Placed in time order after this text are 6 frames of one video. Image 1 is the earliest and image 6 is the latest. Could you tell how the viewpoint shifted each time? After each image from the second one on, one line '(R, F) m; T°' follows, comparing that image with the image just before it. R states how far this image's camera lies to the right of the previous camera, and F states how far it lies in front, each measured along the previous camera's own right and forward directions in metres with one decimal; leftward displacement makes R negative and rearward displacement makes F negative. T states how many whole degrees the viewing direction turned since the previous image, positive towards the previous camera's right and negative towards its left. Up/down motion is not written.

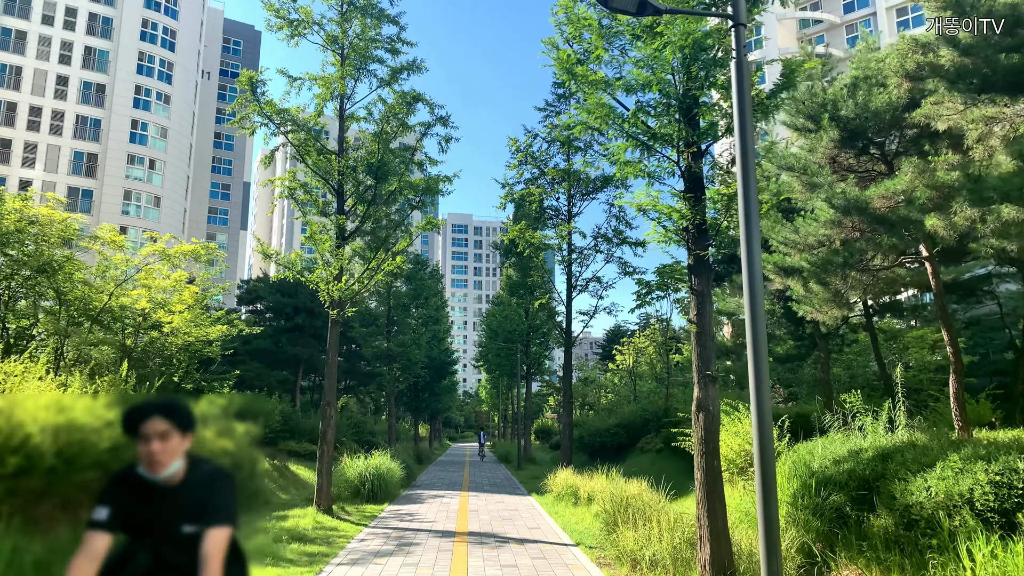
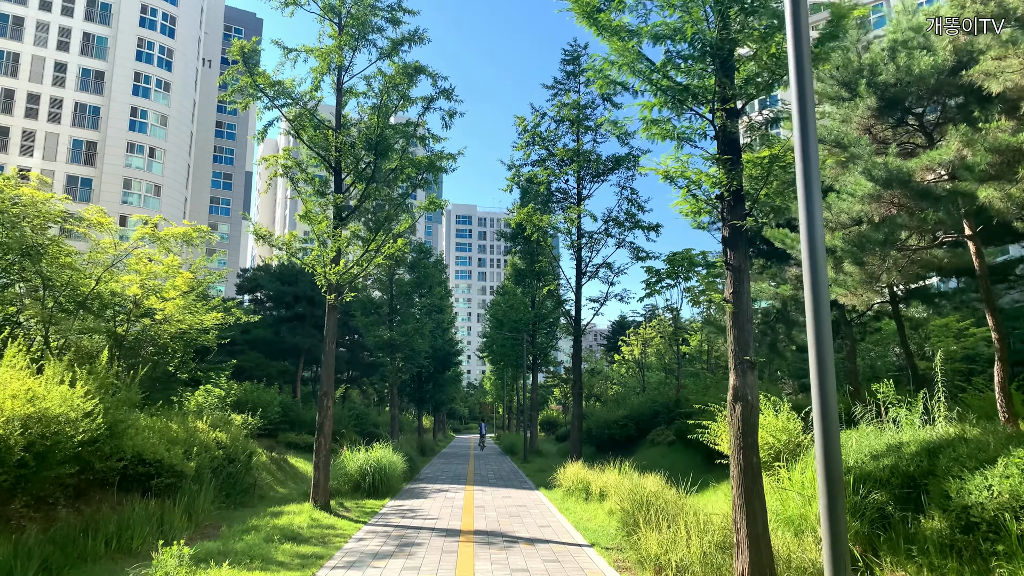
(-0.1, +0.7) m; 0°
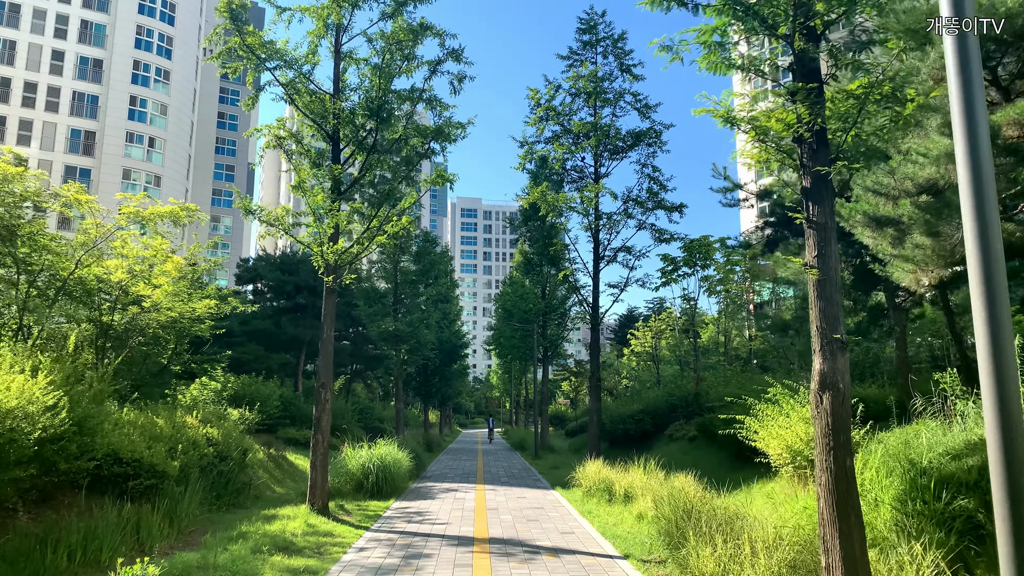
(-0.2, +1.1) m; 0°
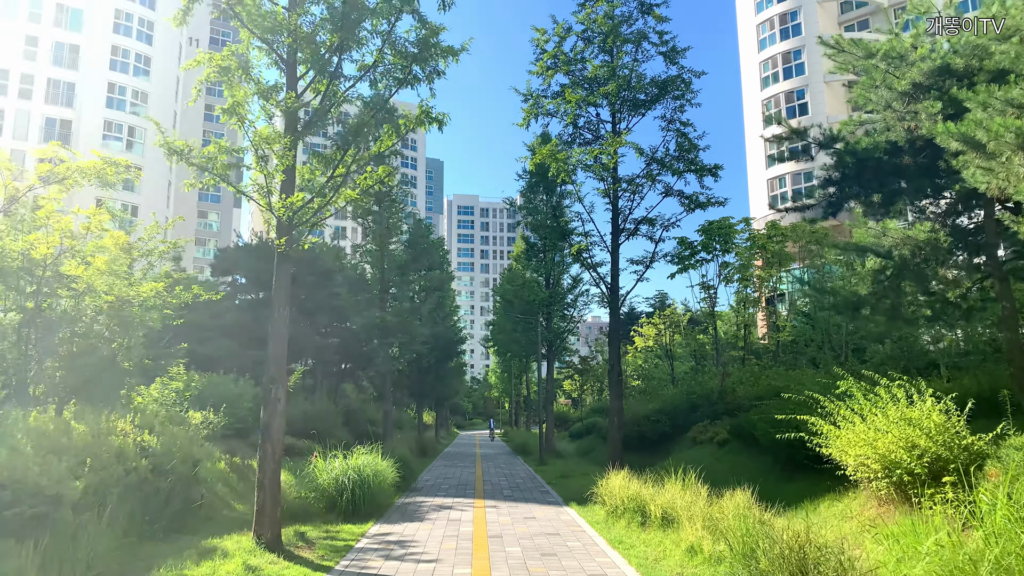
(-0.1, +2.4) m; 0°
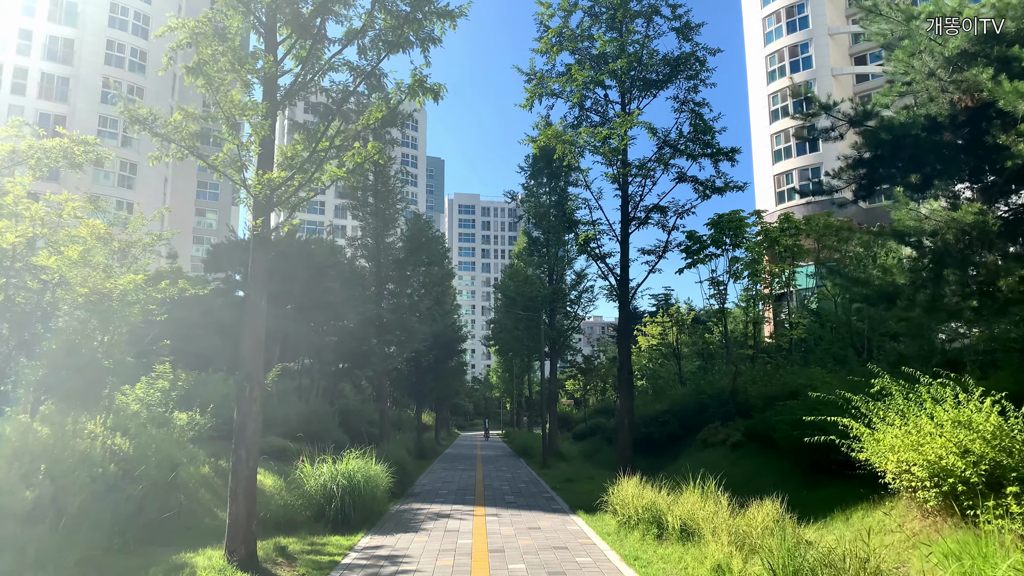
(0.0, +0.9) m; 0°
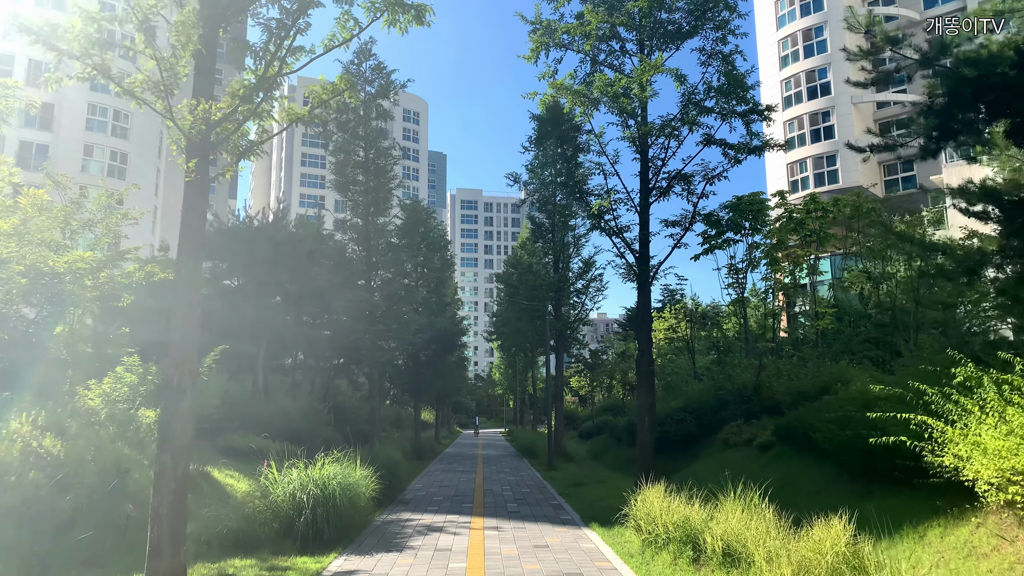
(0.0, +1.6) m; 0°
